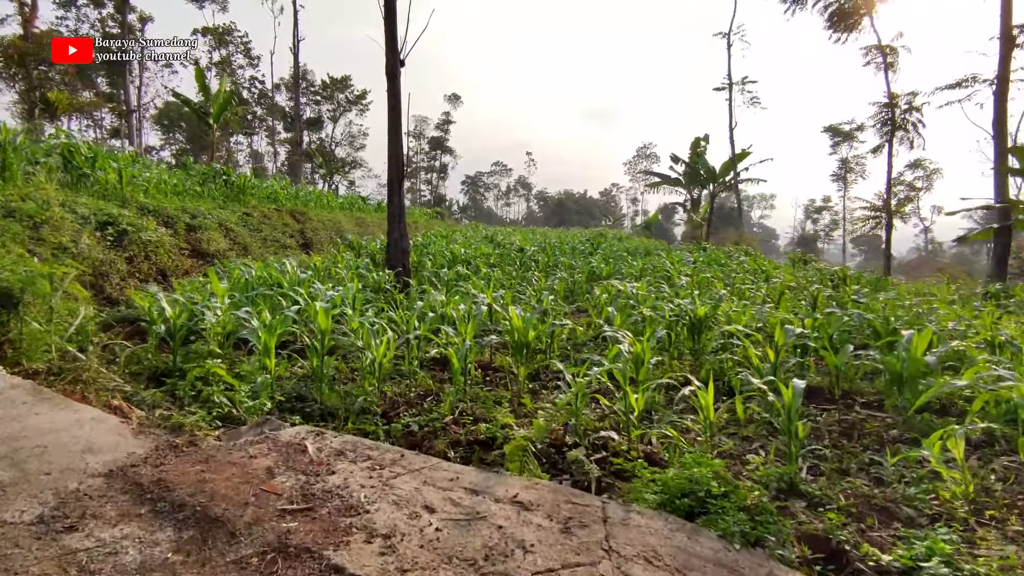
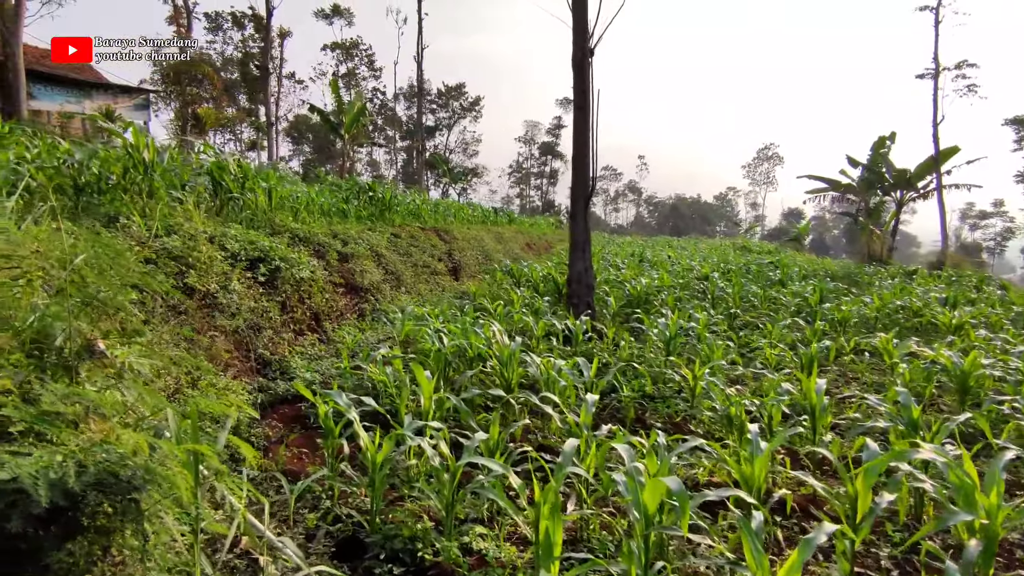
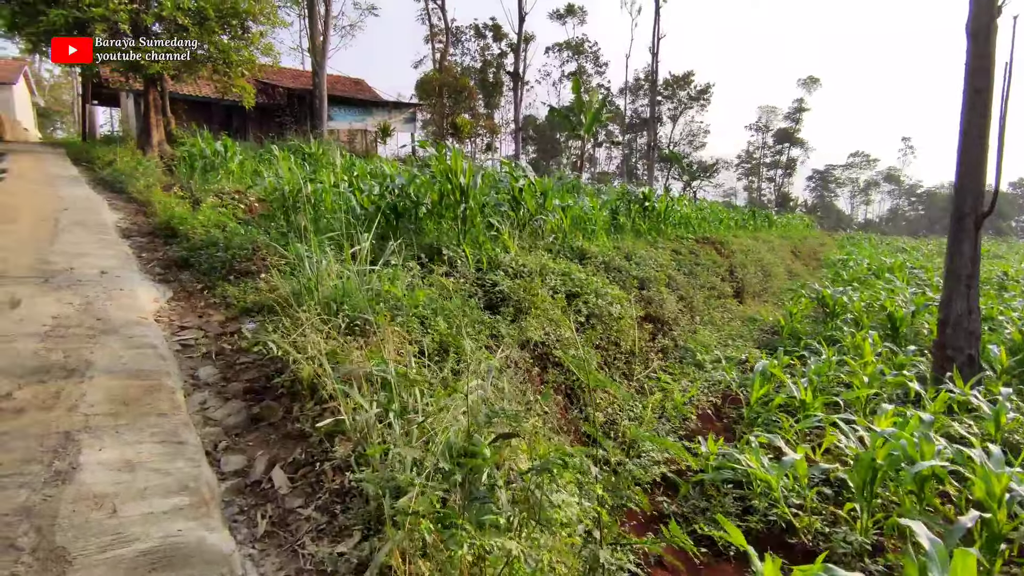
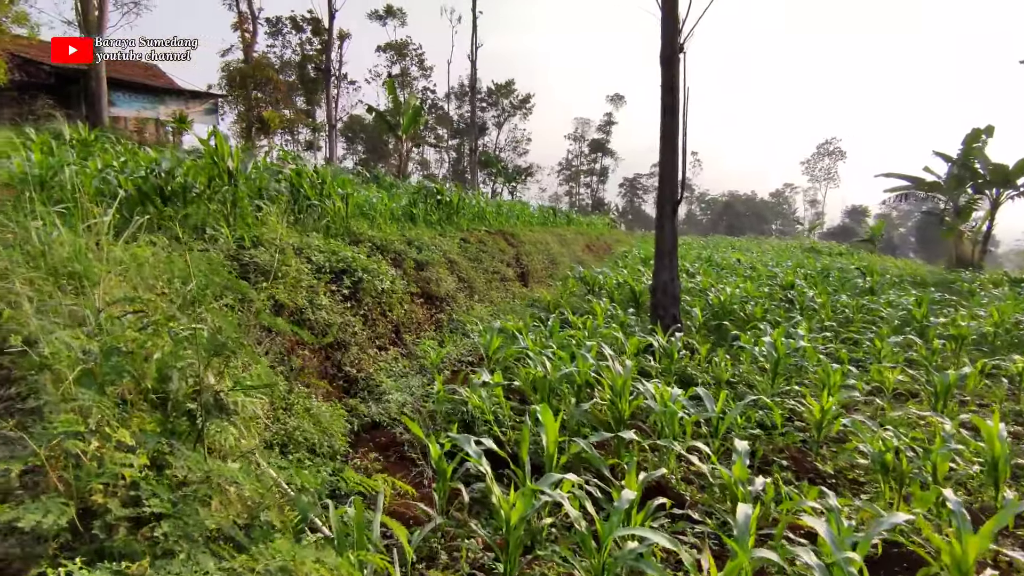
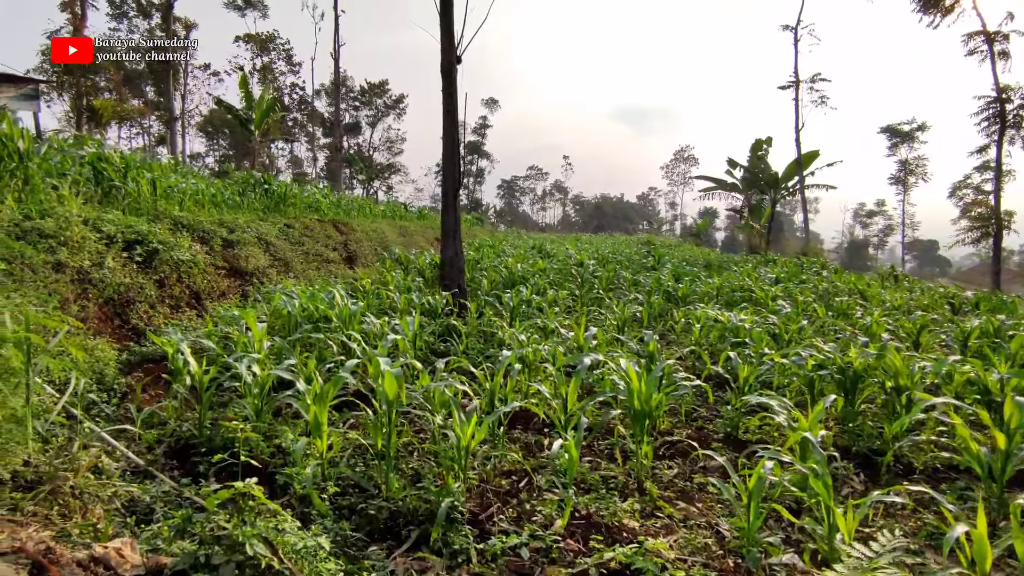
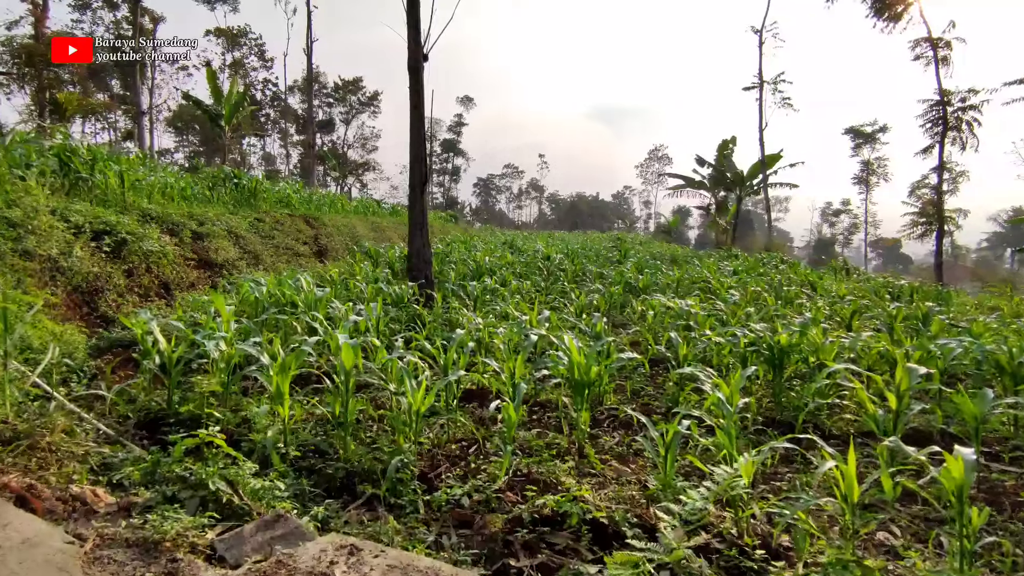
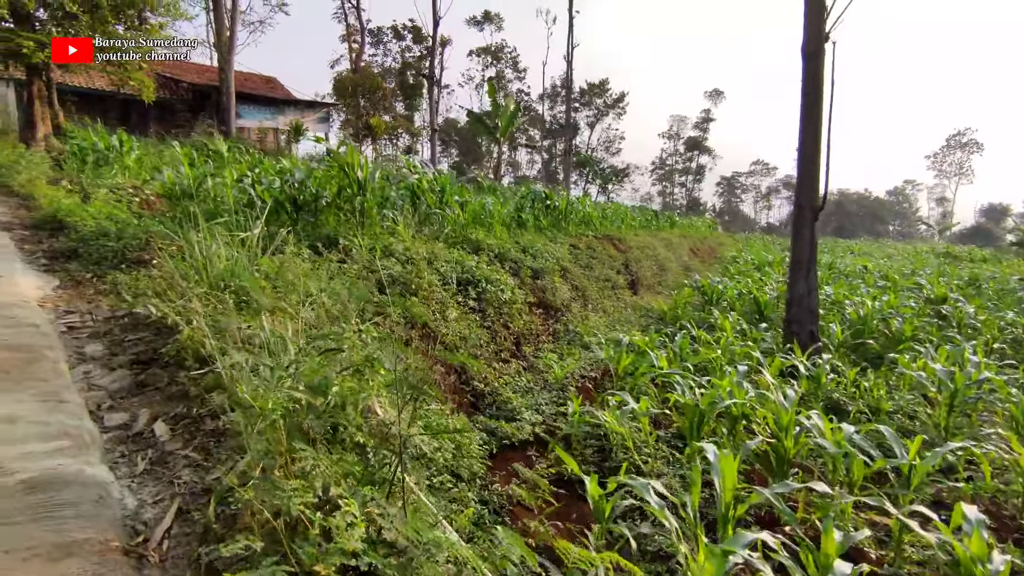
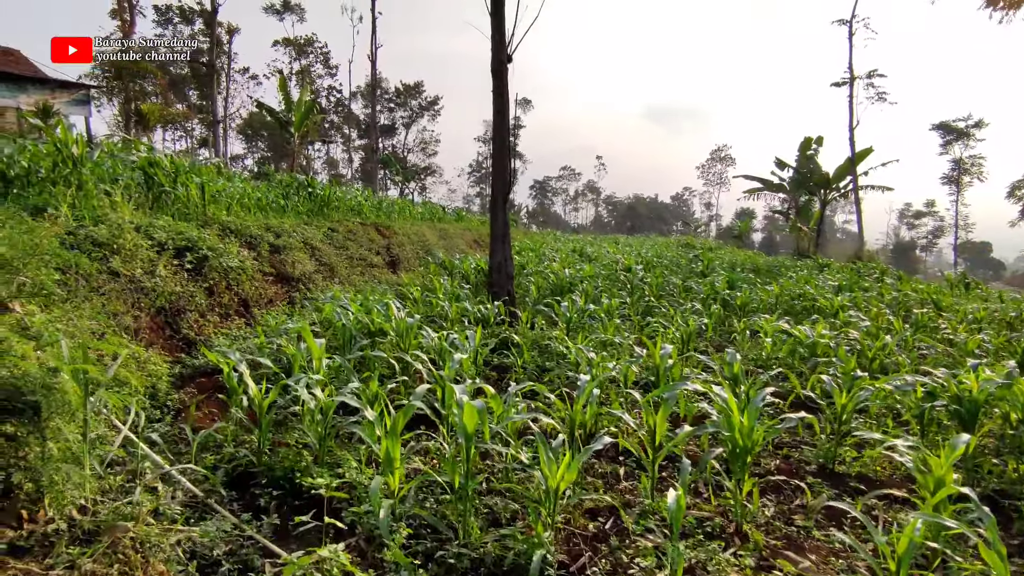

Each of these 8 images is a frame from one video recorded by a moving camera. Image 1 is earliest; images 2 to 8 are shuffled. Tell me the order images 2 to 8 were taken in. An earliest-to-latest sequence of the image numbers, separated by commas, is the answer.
6, 5, 8, 2, 4, 7, 3
